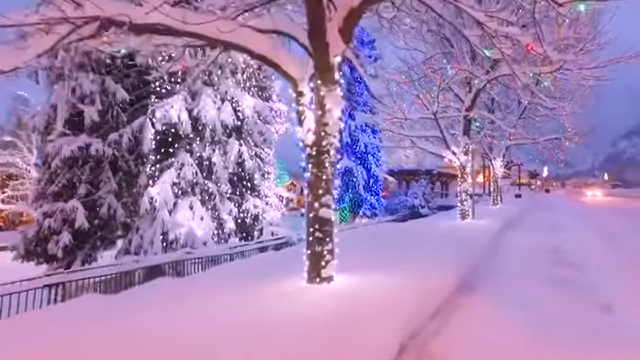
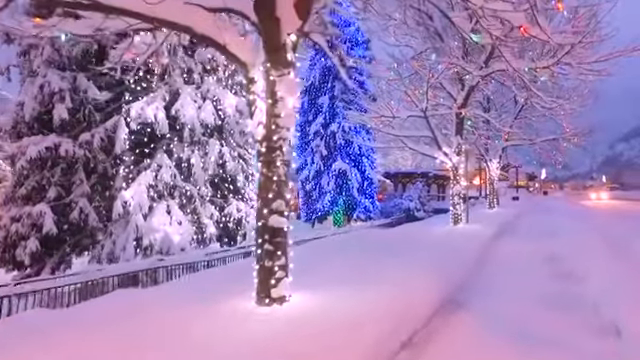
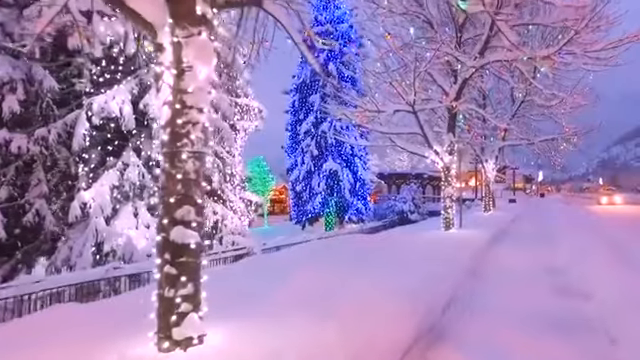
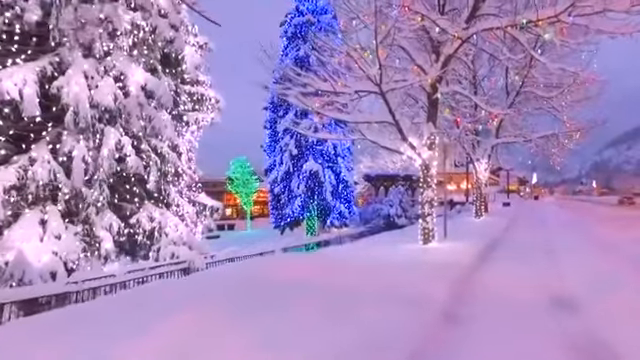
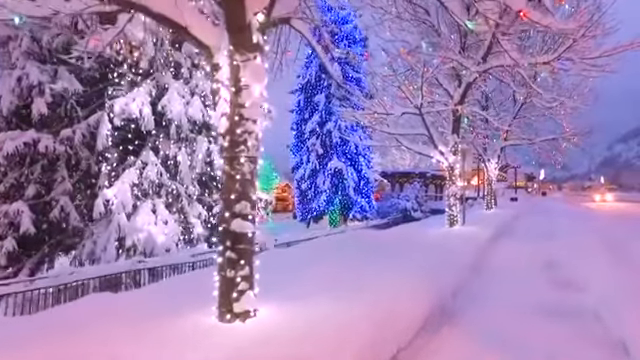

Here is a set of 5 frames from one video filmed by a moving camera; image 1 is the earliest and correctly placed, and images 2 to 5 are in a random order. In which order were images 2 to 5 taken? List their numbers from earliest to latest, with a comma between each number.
2, 5, 3, 4
